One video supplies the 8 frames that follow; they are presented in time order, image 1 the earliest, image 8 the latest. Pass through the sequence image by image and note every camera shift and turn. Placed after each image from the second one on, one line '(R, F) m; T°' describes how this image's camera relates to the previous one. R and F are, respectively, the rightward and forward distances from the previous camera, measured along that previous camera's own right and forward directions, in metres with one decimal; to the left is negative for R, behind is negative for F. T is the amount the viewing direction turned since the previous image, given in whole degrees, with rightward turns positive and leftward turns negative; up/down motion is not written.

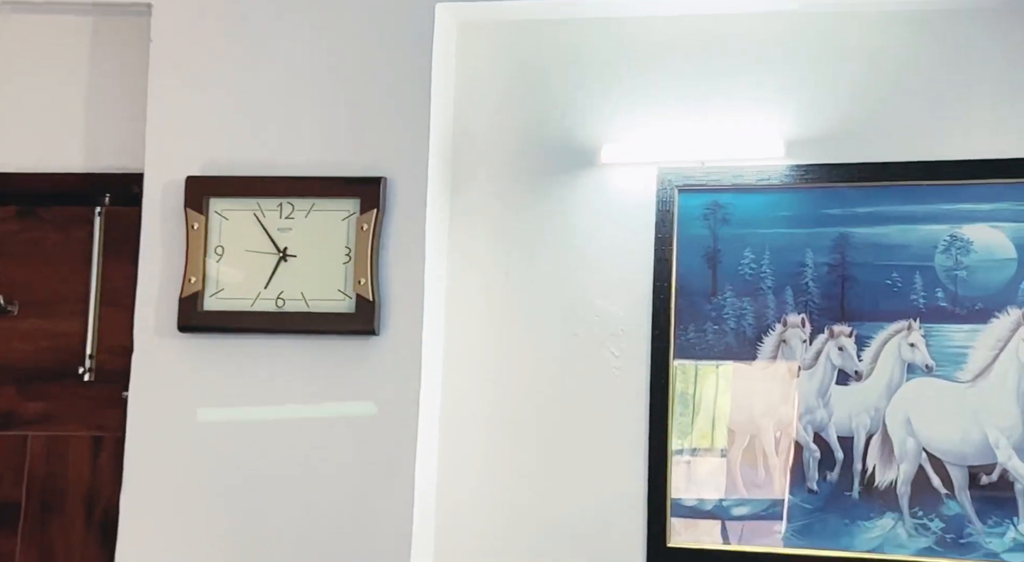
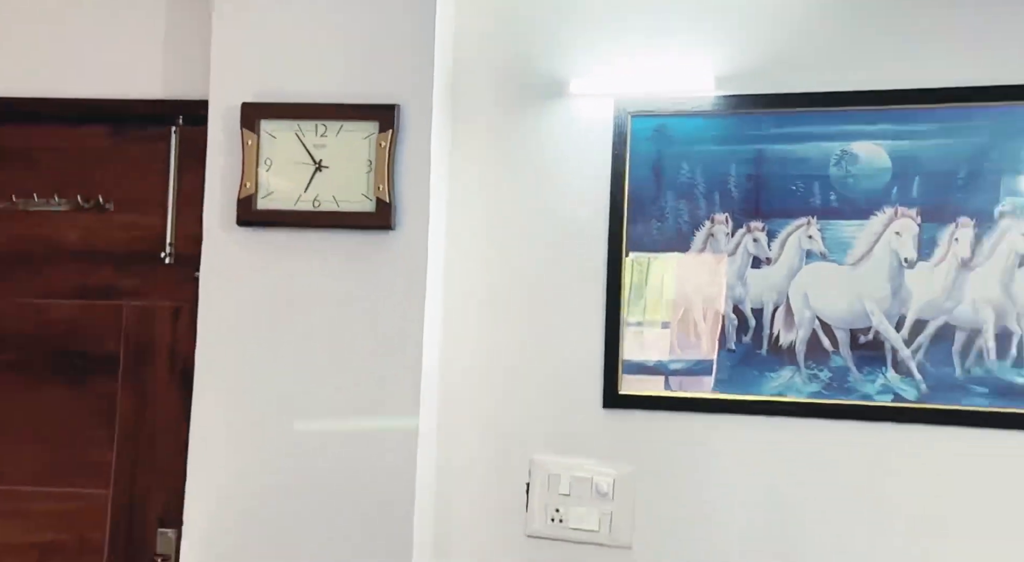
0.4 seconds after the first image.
(0.0, -0.3) m; 0°
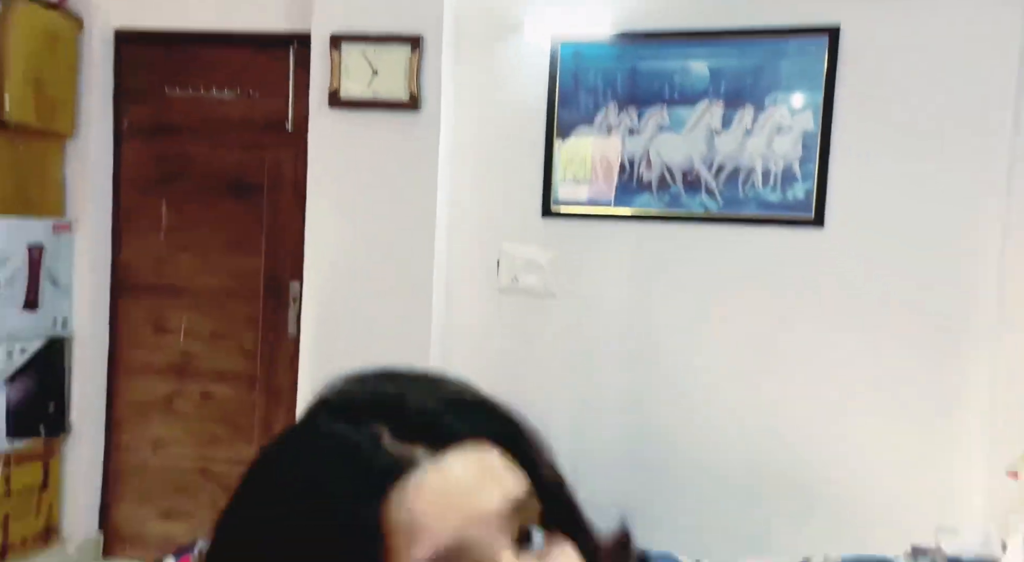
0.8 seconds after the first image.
(+0.2, -1.0) m; -2°
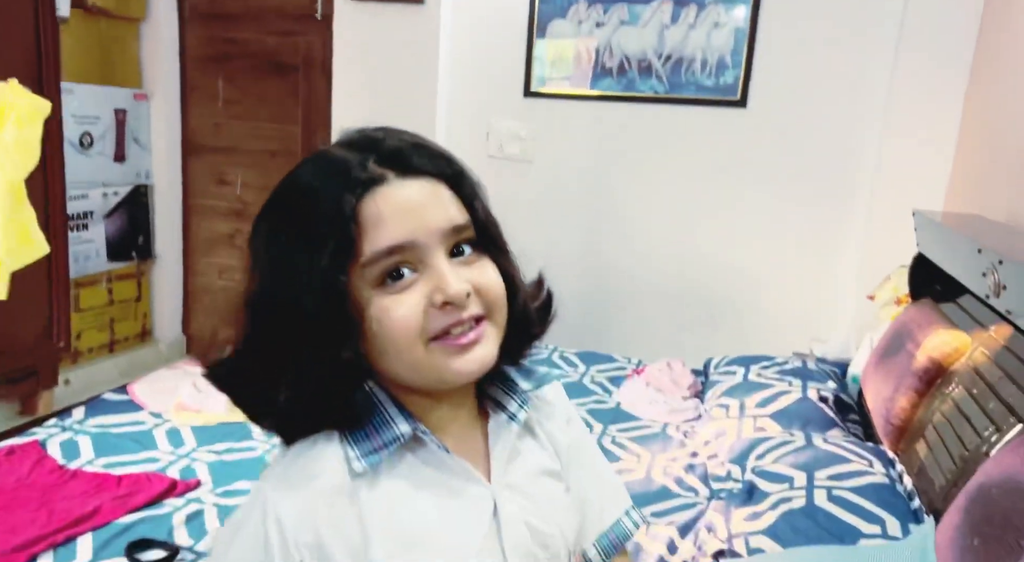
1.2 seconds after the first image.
(+0.2, -0.6) m; -3°
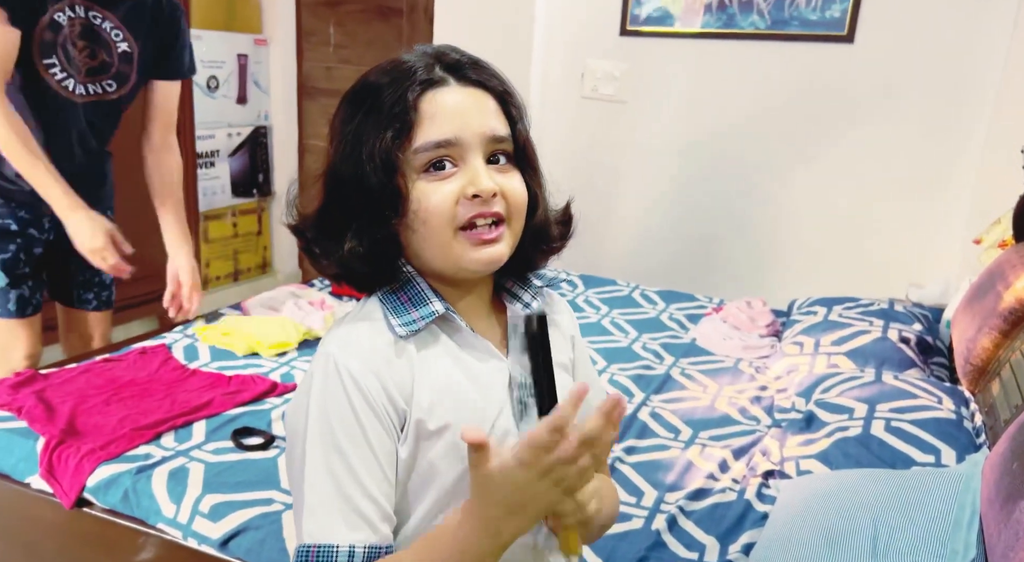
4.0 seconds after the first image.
(+0.1, -0.1) m; -9°
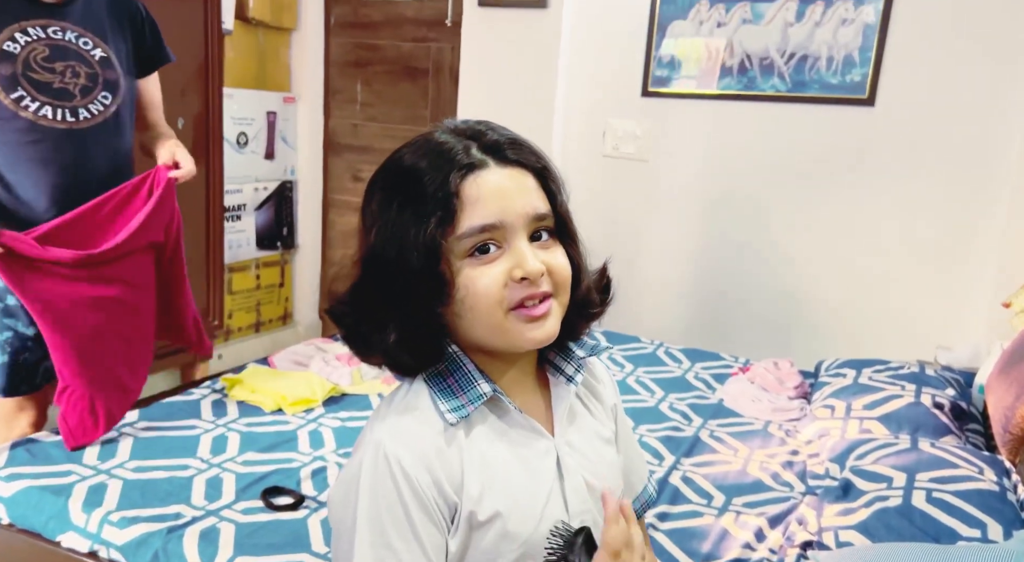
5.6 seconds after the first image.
(0.0, 0.0) m; -1°
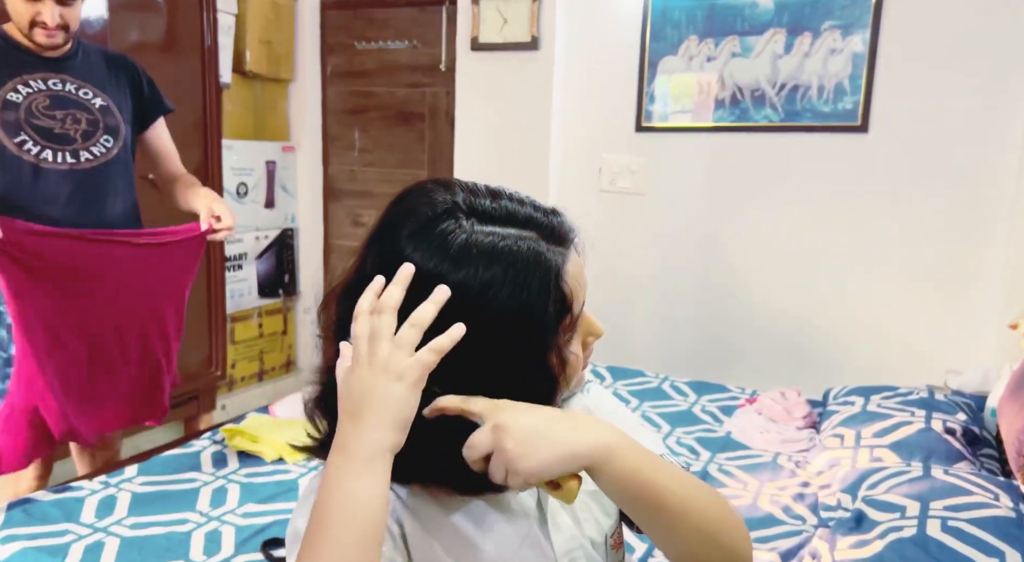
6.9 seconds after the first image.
(0.0, 0.0) m; 0°
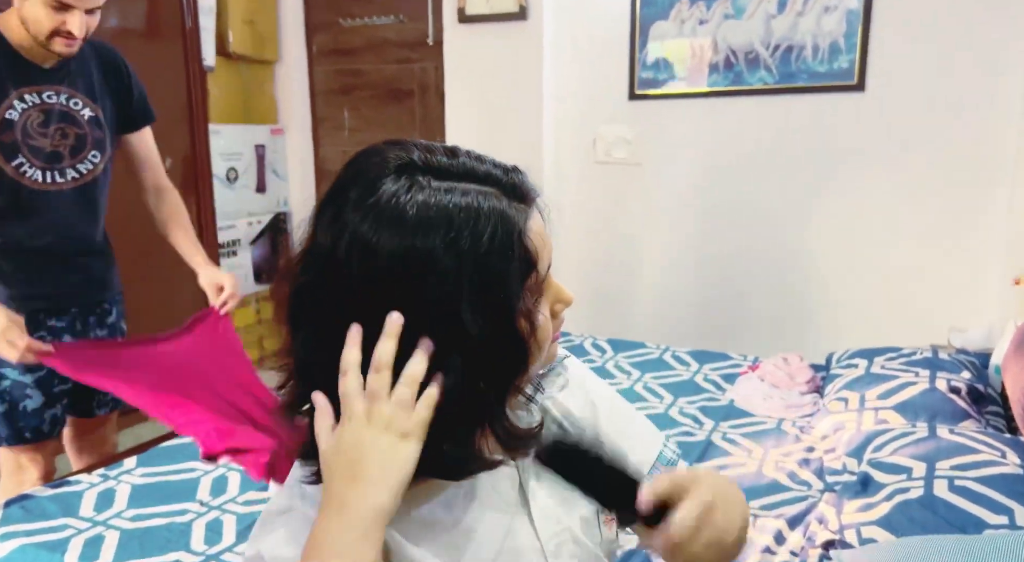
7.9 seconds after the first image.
(0.0, 0.0) m; 0°
